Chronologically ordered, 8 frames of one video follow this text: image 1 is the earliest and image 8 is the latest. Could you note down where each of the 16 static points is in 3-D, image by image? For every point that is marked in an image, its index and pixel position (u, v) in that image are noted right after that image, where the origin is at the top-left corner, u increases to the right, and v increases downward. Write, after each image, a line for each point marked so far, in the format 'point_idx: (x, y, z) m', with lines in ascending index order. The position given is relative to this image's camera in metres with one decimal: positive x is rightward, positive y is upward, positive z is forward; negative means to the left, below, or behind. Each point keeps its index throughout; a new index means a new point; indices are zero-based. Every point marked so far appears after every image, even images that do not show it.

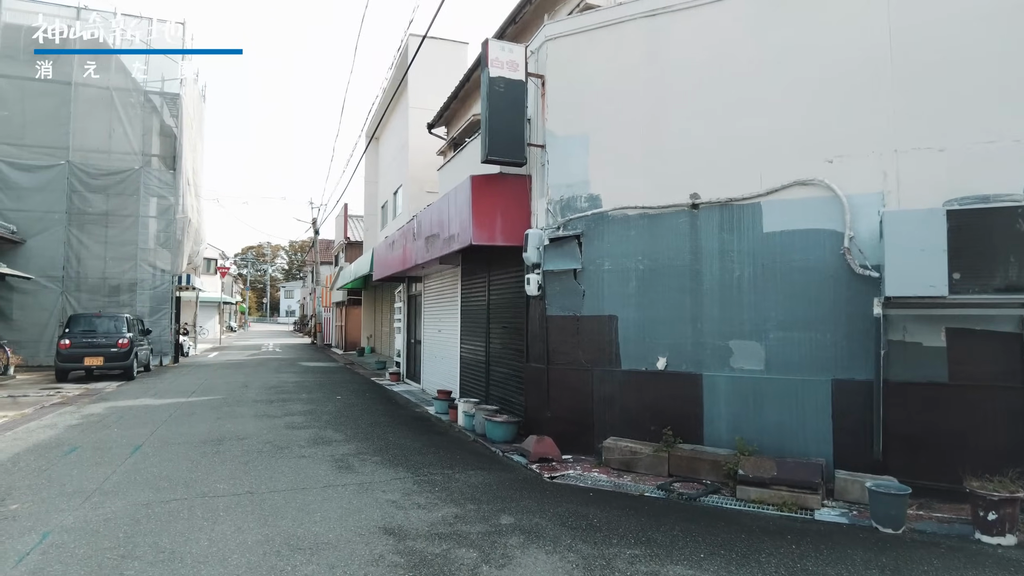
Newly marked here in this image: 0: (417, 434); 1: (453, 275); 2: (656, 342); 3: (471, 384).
0: (-1.2, -1.8, +8.2) m
1: (-1.0, +0.2, +11.4) m
2: (+1.5, -0.5, +6.8) m
3: (-0.6, -1.5, +10.0) m
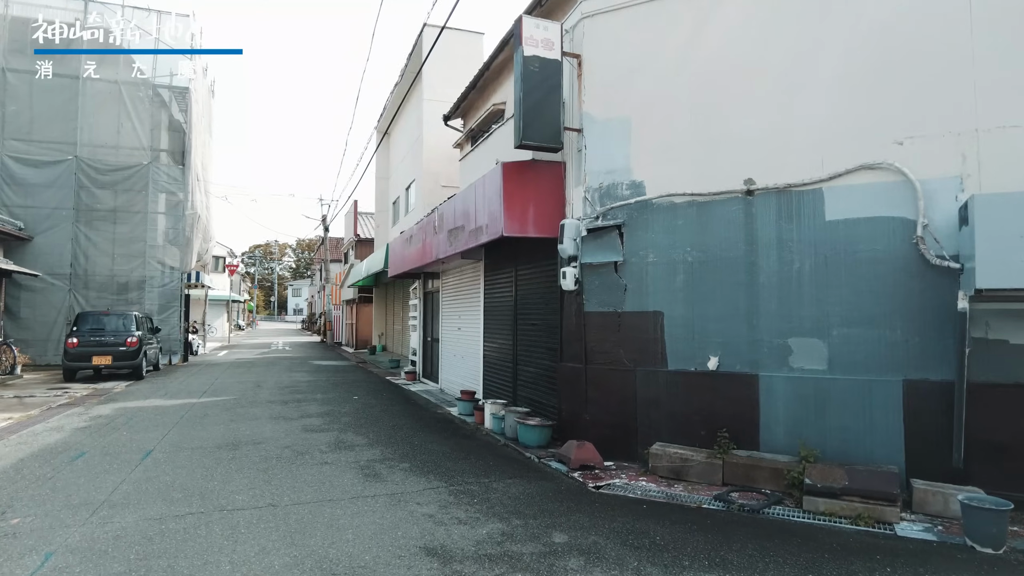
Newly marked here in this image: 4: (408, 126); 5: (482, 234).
0: (-0.8, -1.7, +7.7) m
1: (-0.6, +0.3, +10.9) m
2: (+1.8, -0.5, +6.3) m
3: (-0.2, -1.4, +9.5) m
4: (-3.1, +4.8, +19.9) m
5: (-0.3, +0.6, +7.7) m
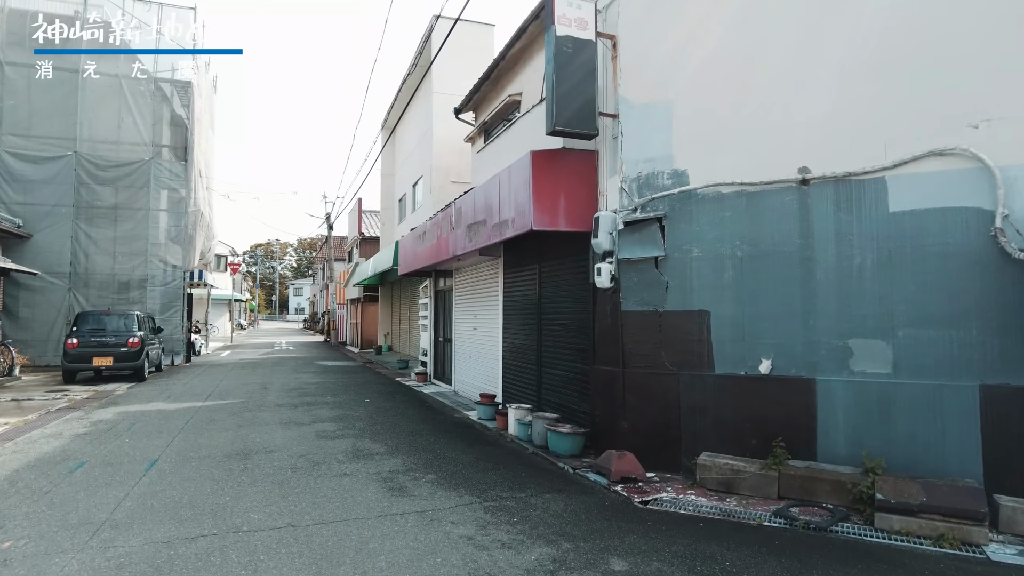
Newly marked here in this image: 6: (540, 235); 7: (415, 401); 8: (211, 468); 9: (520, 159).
0: (-0.5, -1.7, +7.2) m
1: (-0.3, +0.3, +10.4) m
2: (+2.1, -0.4, +5.8) m
3: (+0.1, -1.4, +9.0) m
4: (-2.8, +4.8, +19.4) m
5: (0.0, +0.7, +7.3) m
6: (+0.3, +0.6, +7.9) m
7: (-1.6, -1.8, +10.8) m
8: (-2.7, -1.6, +6.0) m
9: (+0.1, +1.3, +6.9) m
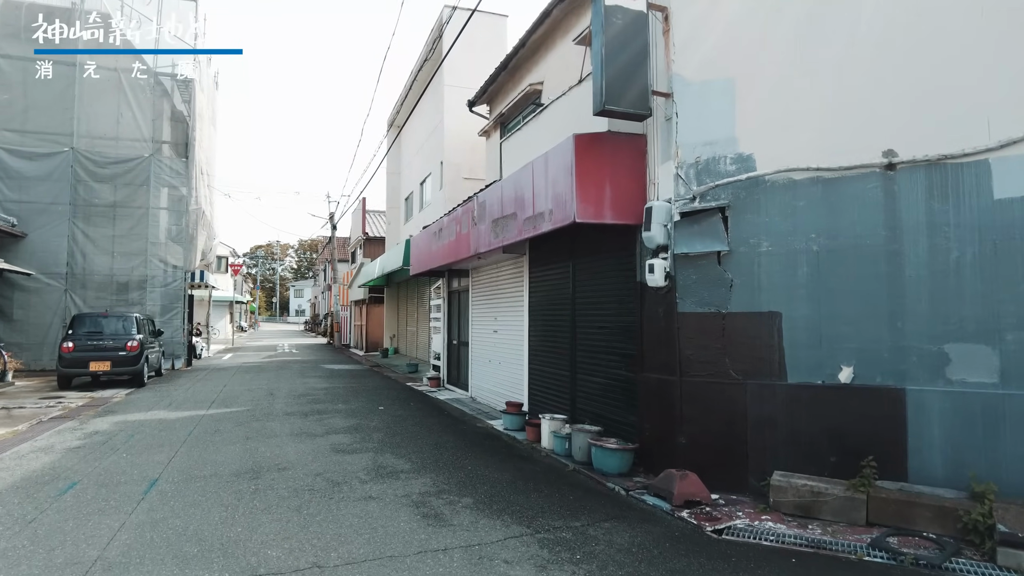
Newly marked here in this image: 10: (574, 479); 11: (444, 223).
0: (-0.1, -1.7, +6.5) m
1: (0.0, +0.3, +9.7) m
2: (+2.5, -0.4, +5.1) m
3: (+0.4, -1.4, +8.3) m
4: (-2.4, +4.8, +18.8) m
5: (+0.3, +0.7, +6.6) m
6: (+0.7, +0.6, +7.2) m
7: (-1.2, -1.8, +10.1) m
8: (-2.3, -1.6, +5.4) m
9: (+0.4, +1.3, +6.2) m
10: (+0.5, -1.7, +5.9) m
11: (-1.1, +1.0, +10.9) m
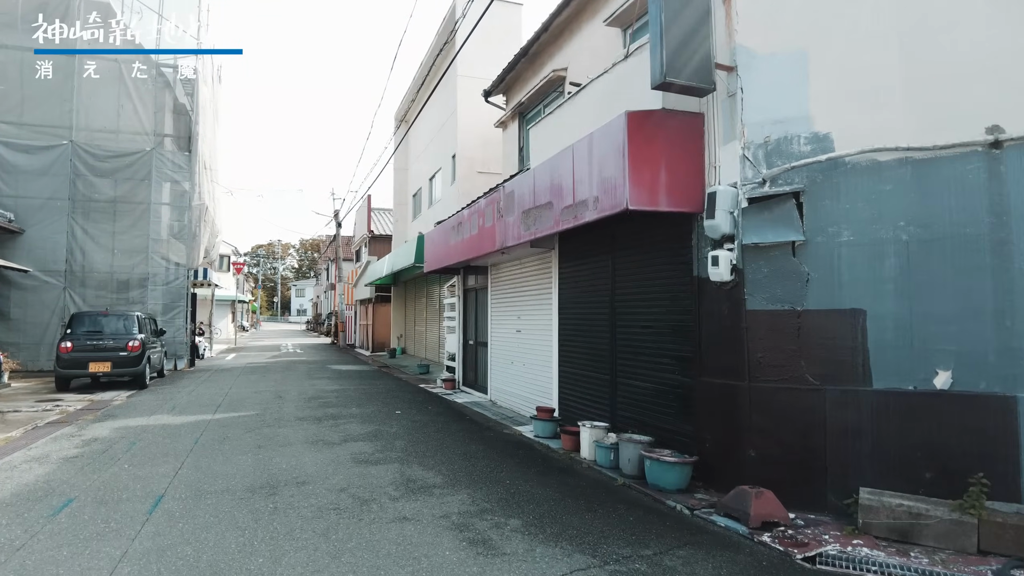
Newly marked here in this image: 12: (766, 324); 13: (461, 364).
0: (+0.2, -1.6, +5.9) m
1: (+0.4, +0.3, +9.1) m
2: (+2.8, -0.4, +4.5) m
3: (+0.8, -1.3, +7.7) m
4: (-2.1, +4.9, +18.2) m
5: (+0.7, +0.7, +6.0) m
6: (+1.1, +0.7, +6.6) m
7: (-0.8, -1.8, +9.5) m
8: (-2.0, -1.6, +4.8) m
9: (+0.8, +1.4, +5.6) m
10: (+0.9, -1.6, +5.3) m
11: (-0.8, +1.1, +10.3) m
12: (+1.9, -0.3, +5.1) m
13: (-1.0, -1.5, +13.3) m
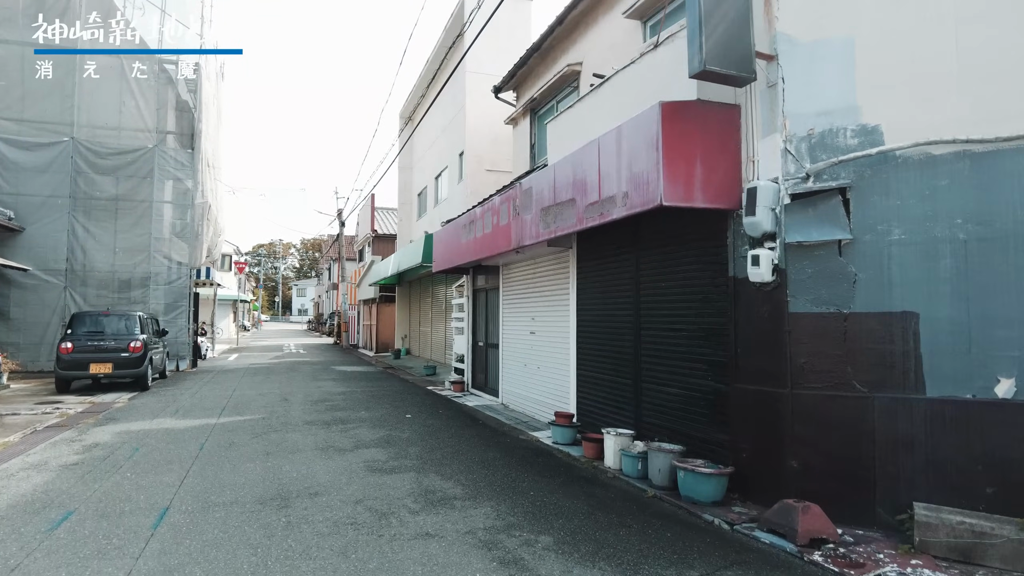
0: (+0.4, -1.6, +5.7) m
1: (+0.6, +0.3, +8.9) m
2: (+3.0, -0.4, +4.2) m
3: (+1.0, -1.3, +7.4) m
4: (-1.8, +4.9, +17.9) m
5: (+0.9, +0.7, +5.7) m
6: (+1.3, +0.7, +6.3) m
7: (-0.6, -1.8, +9.2) m
8: (-1.8, -1.6, +4.5) m
9: (+1.0, +1.4, +5.3) m
10: (+1.1, -1.7, +5.0) m
11: (-0.6, +1.1, +10.0) m
12: (+2.1, -0.3, +4.8) m
13: (-0.8, -1.5, +13.0) m
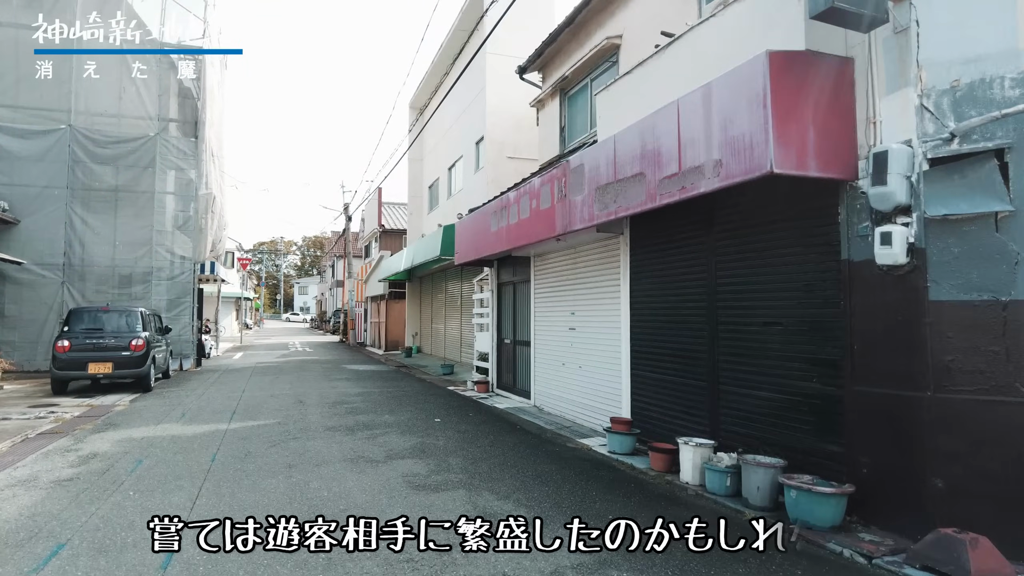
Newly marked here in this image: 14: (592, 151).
0: (+0.9, -1.5, +4.8) m
1: (+1.1, +0.5, +8.0) m
2: (+3.5, -0.3, +3.4) m
3: (+1.5, -1.2, +6.6) m
4: (-1.4, +5.0, +17.0) m
5: (+1.4, +0.8, +4.9) m
6: (+1.8, +0.8, +5.5) m
7: (-0.1, -1.7, +8.4) m
8: (-1.3, -1.5, +3.6) m
9: (+1.5, +1.5, +4.5) m
10: (+1.6, -1.6, +4.2) m
11: (-0.1, +1.2, +9.2) m
12: (+2.6, -0.2, +3.9) m
13: (-0.3, -1.4, +12.1) m
14: (+0.8, +1.3, +6.6) m
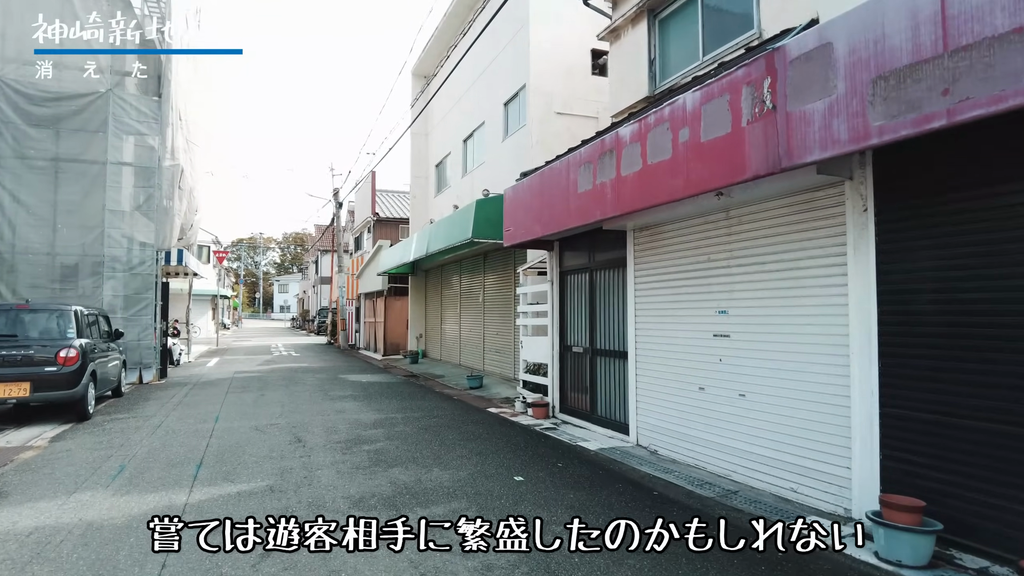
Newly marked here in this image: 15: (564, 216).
0: (+2.0, -1.4, +1.8) m
1: (+2.1, +0.6, +5.0) m
2: (+4.7, -0.2, +0.4) m
3: (+2.6, -1.1, +3.6) m
4: (-0.6, +5.1, +13.9) m
5: (+2.5, +0.9, +1.8) m
6: (+2.9, +0.9, +2.5) m
7: (+0.9, -1.6, +5.3) m
8: (-0.1, -1.3, +0.5) m
9: (+2.6, +1.6, +1.5) m
10: (+2.7, -1.4, +1.2) m
11: (+0.9, +1.3, +6.1) m
12: (+3.7, -0.1, +1.0) m
13: (+0.6, -1.3, +9.1) m
14: (+1.9, +1.5, +3.6) m
15: (+0.6, +0.7, +7.3) m
